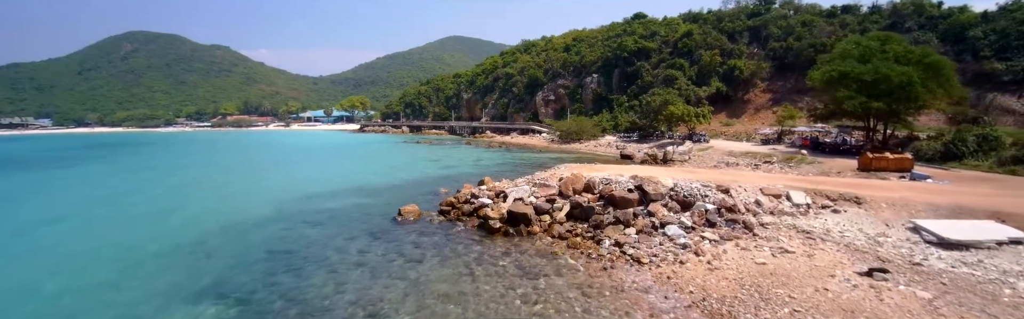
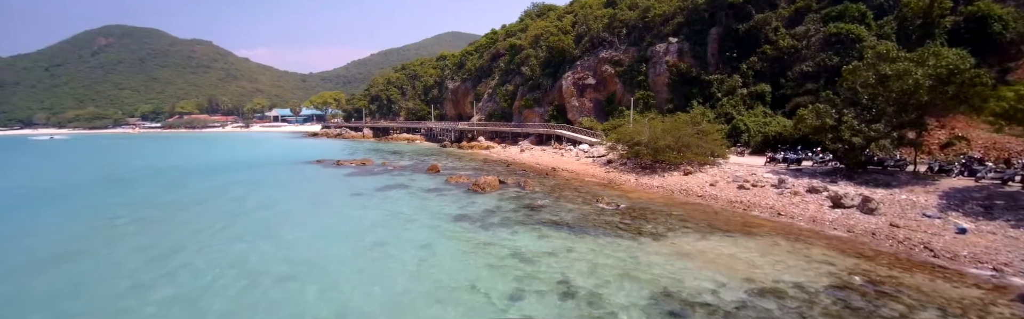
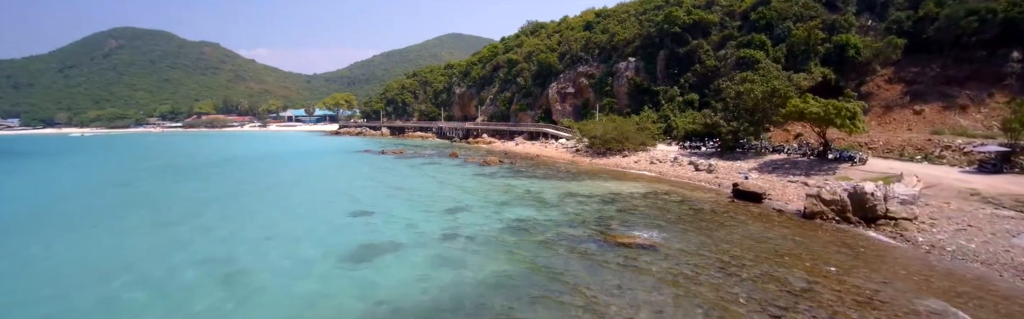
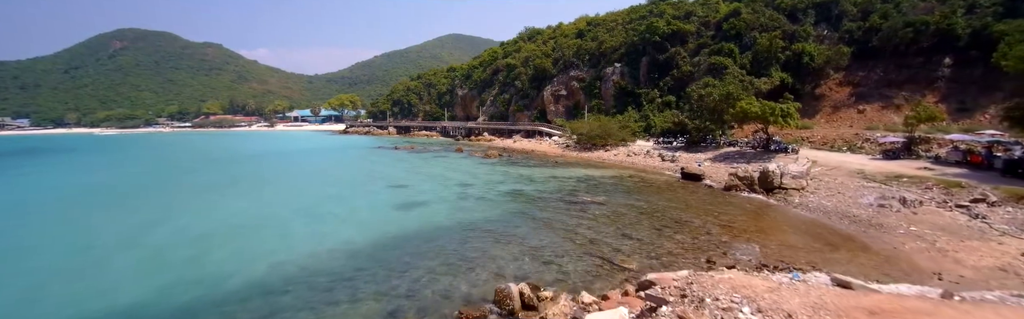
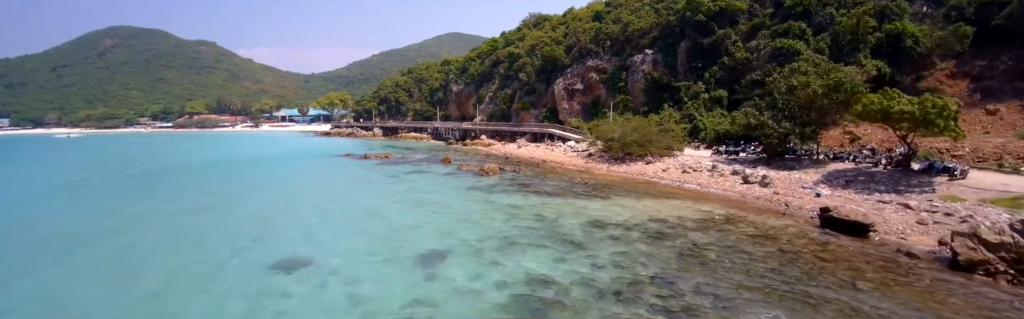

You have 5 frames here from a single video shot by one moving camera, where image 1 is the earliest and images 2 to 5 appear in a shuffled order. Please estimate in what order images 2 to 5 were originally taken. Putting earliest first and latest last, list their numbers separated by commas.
4, 3, 5, 2
